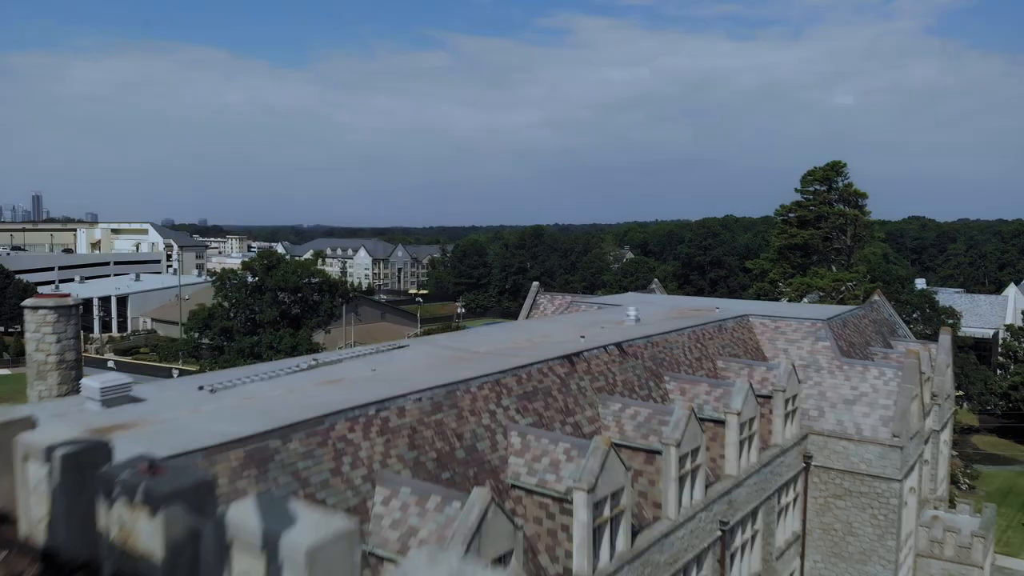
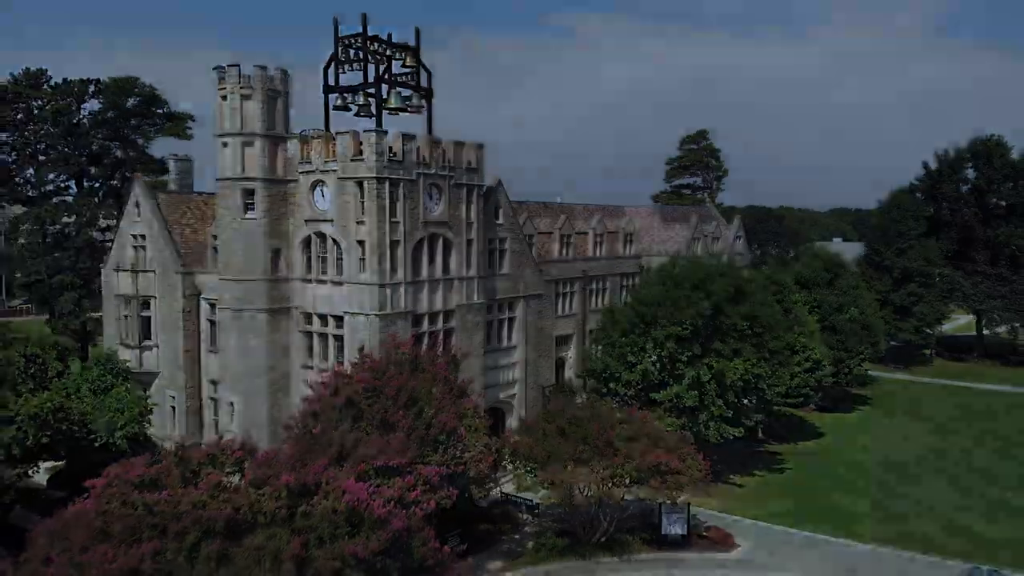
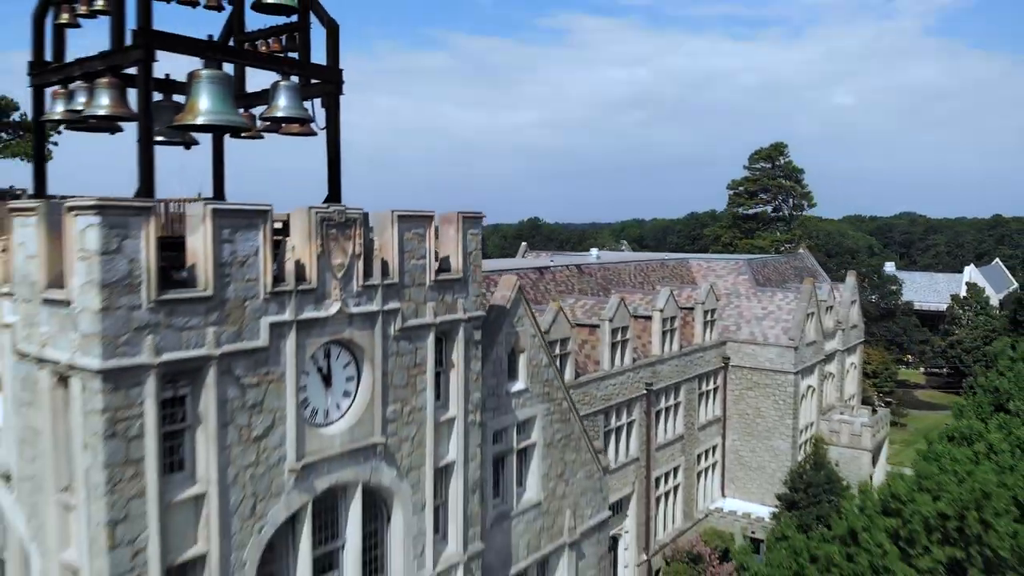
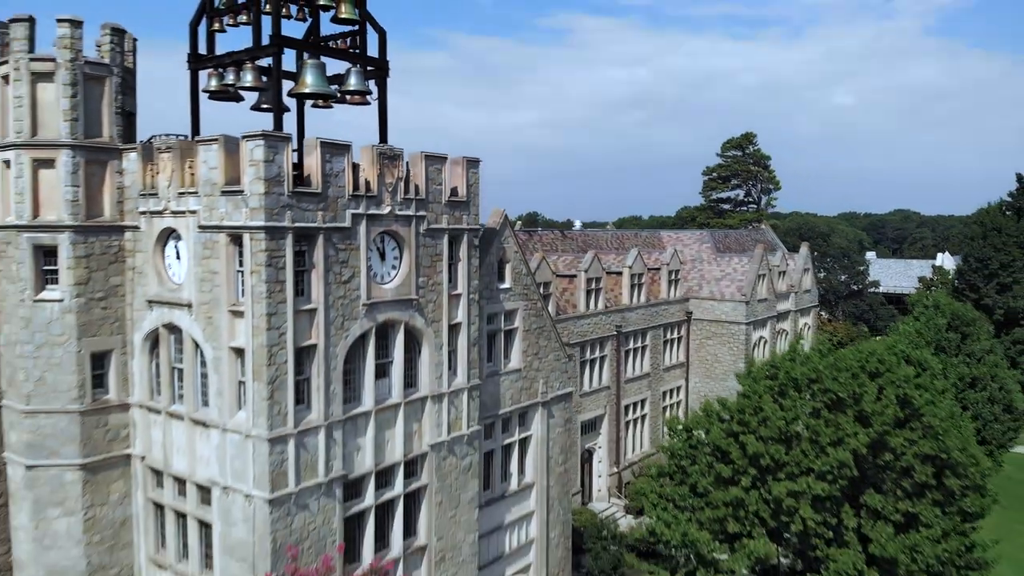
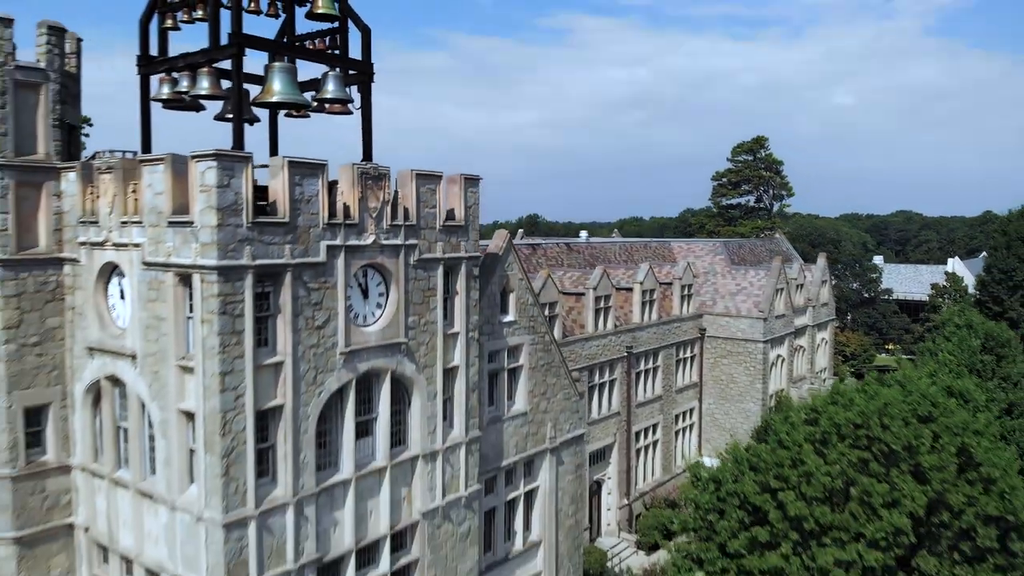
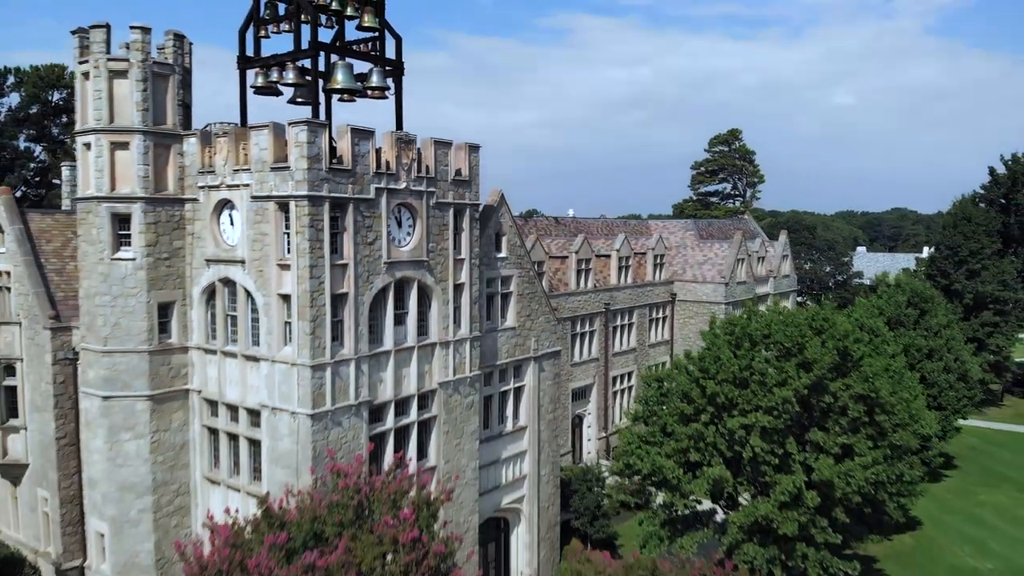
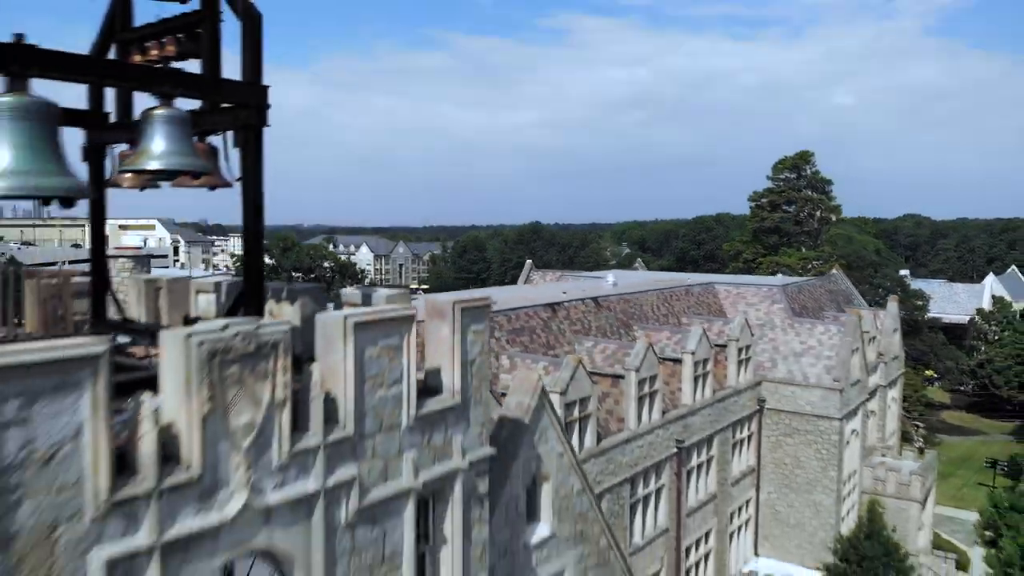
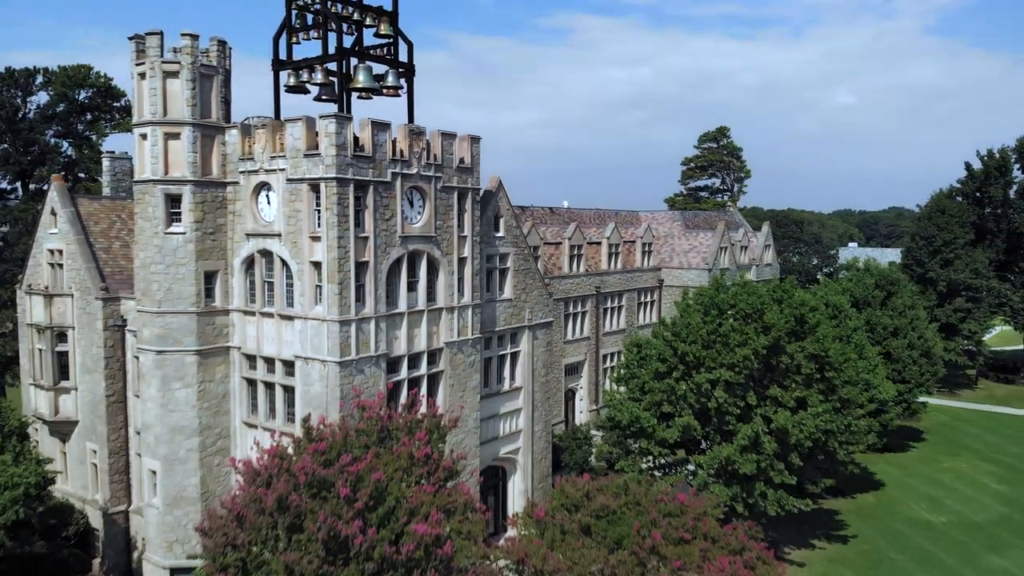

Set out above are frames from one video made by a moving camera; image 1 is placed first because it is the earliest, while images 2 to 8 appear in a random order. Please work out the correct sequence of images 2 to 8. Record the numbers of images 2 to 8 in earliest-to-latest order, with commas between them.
7, 3, 5, 4, 6, 8, 2
